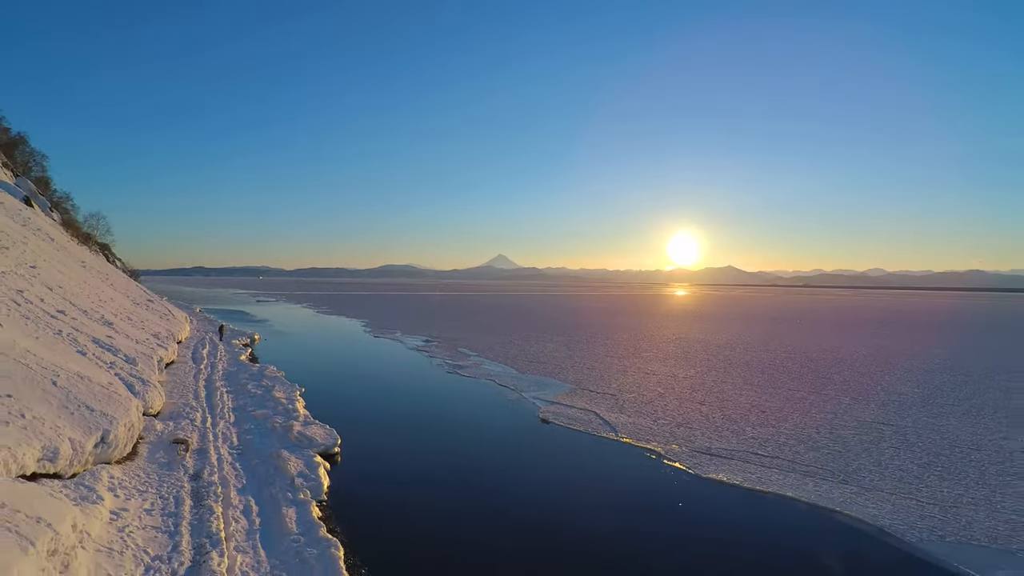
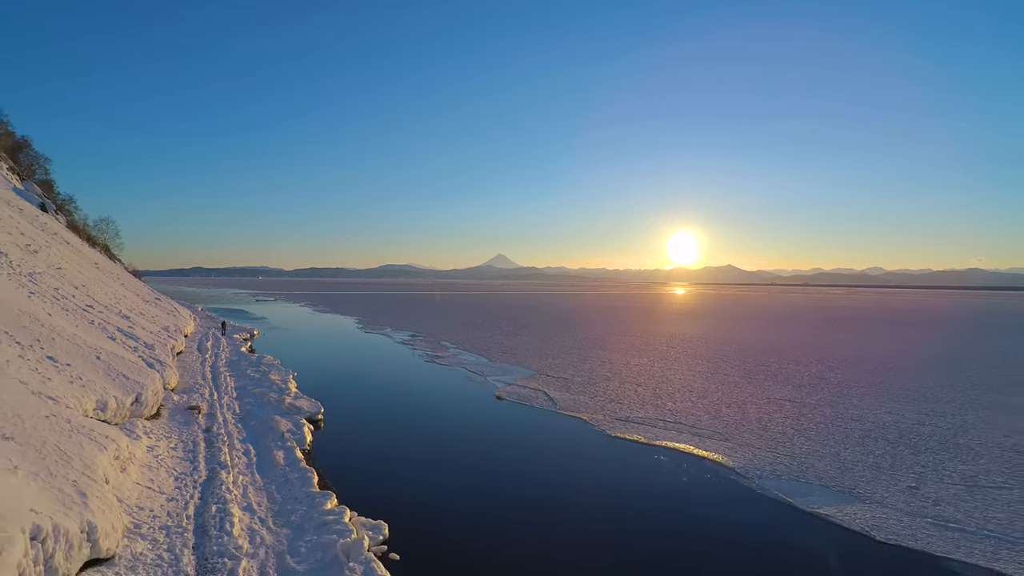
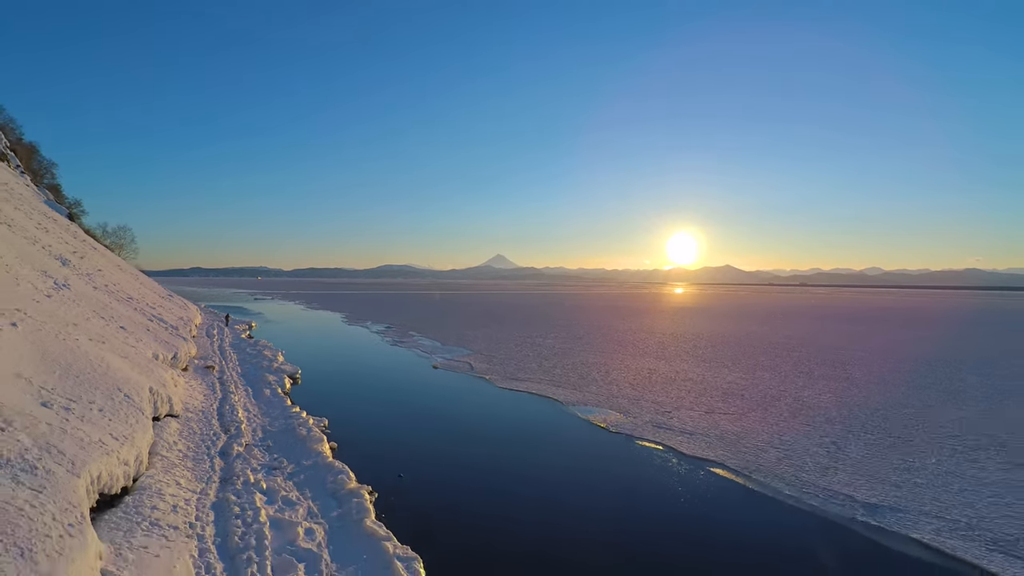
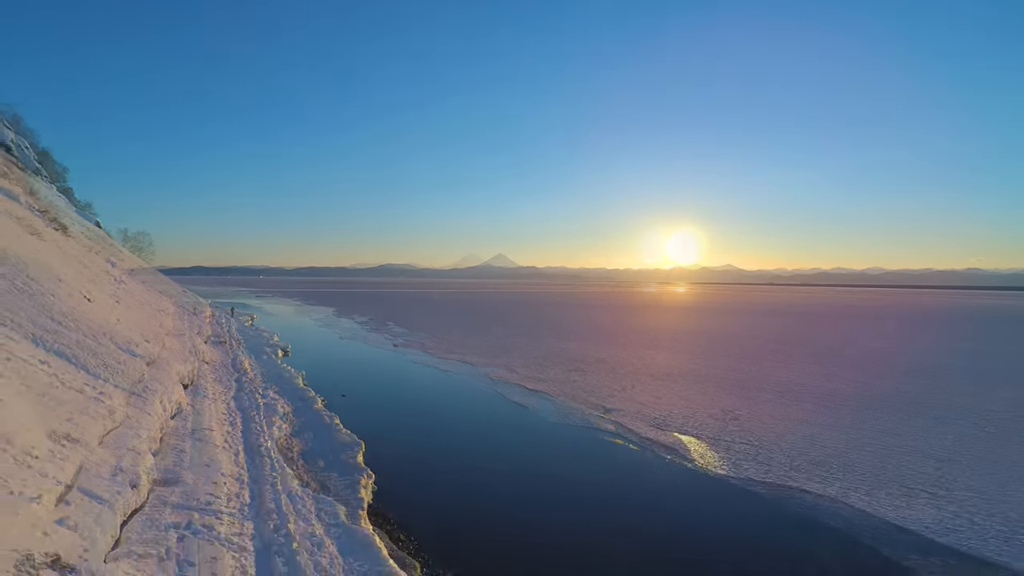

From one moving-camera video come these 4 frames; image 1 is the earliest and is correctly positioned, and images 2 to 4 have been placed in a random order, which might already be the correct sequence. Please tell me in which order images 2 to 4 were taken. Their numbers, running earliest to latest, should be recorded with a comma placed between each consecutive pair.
2, 3, 4
